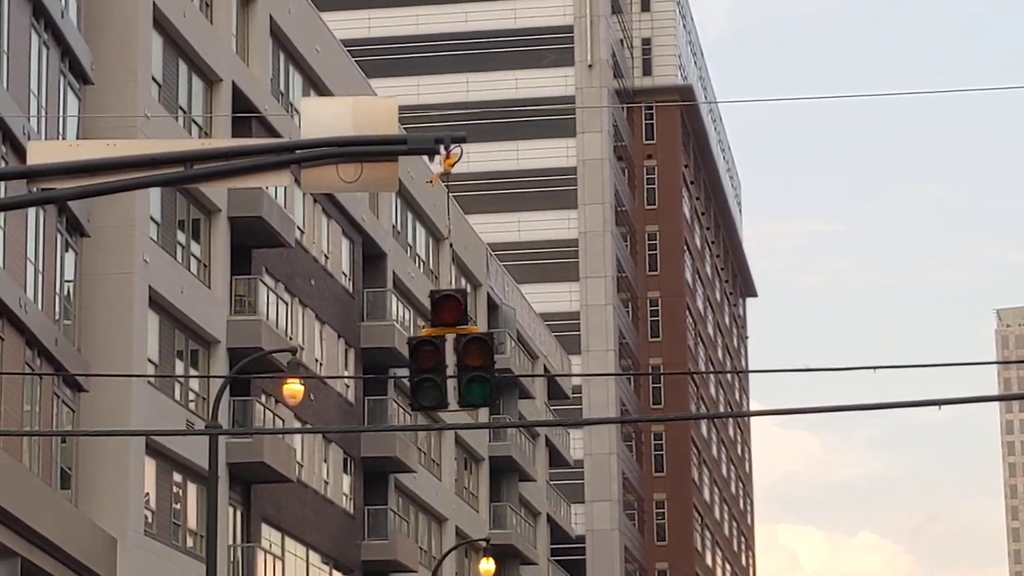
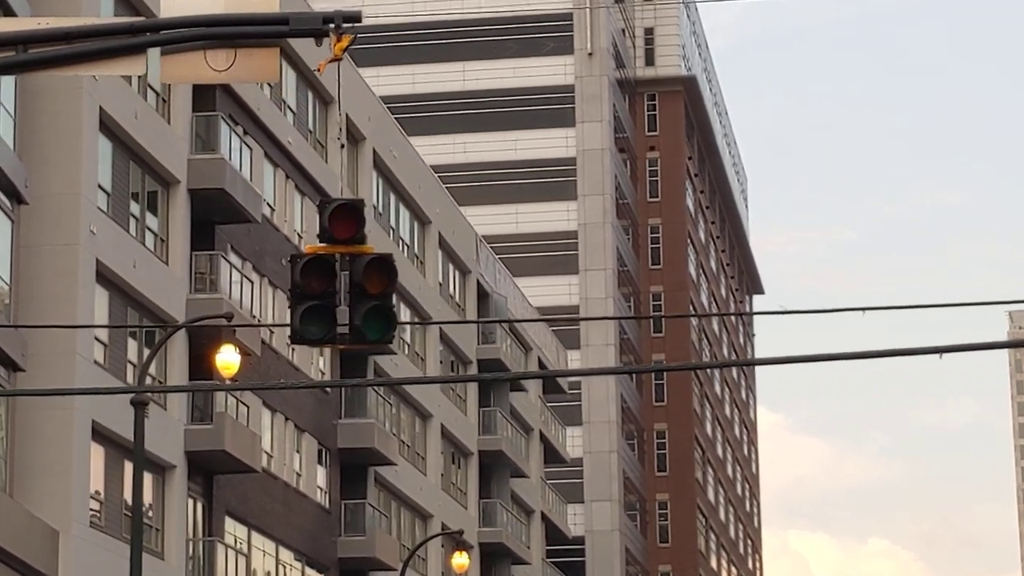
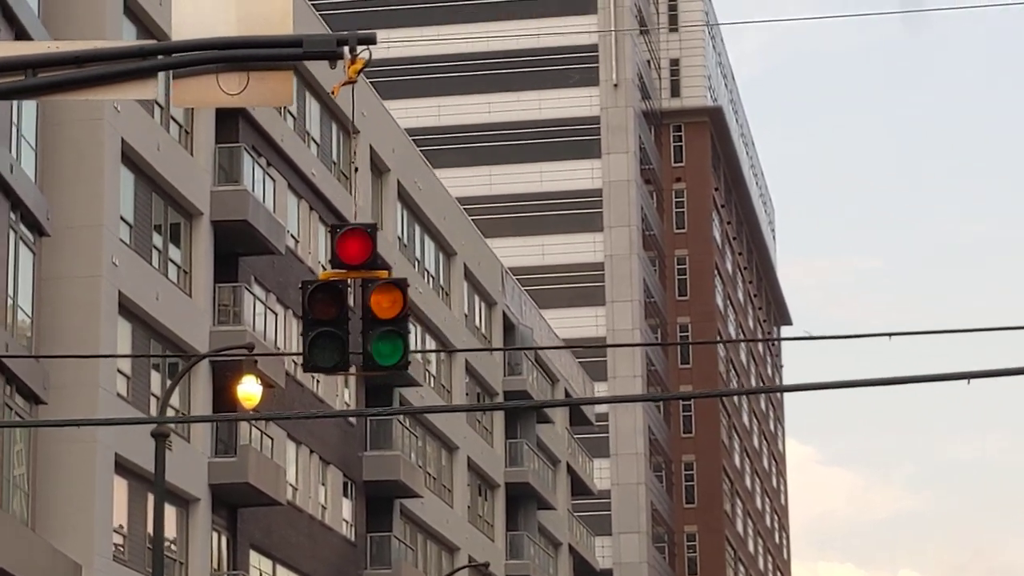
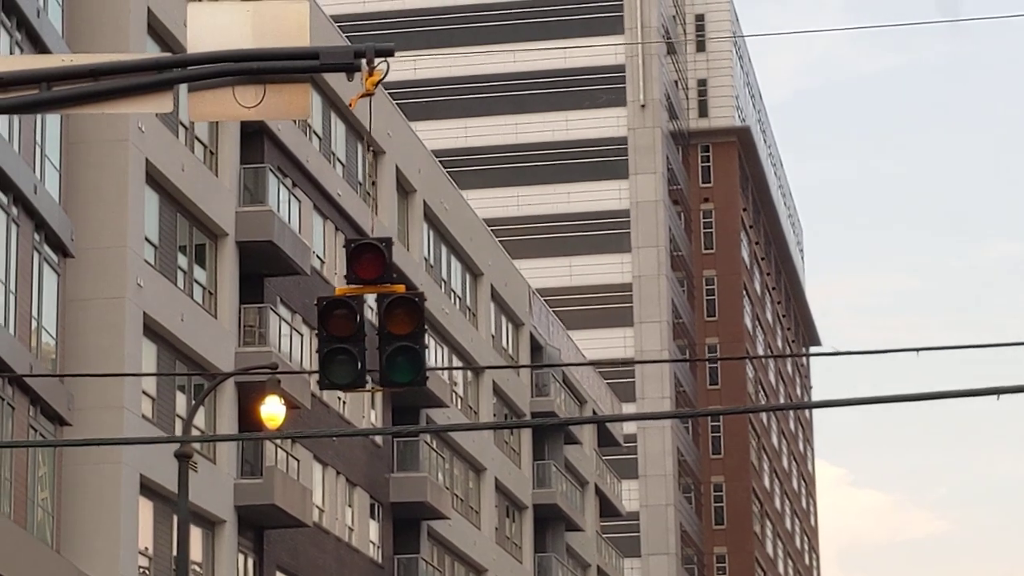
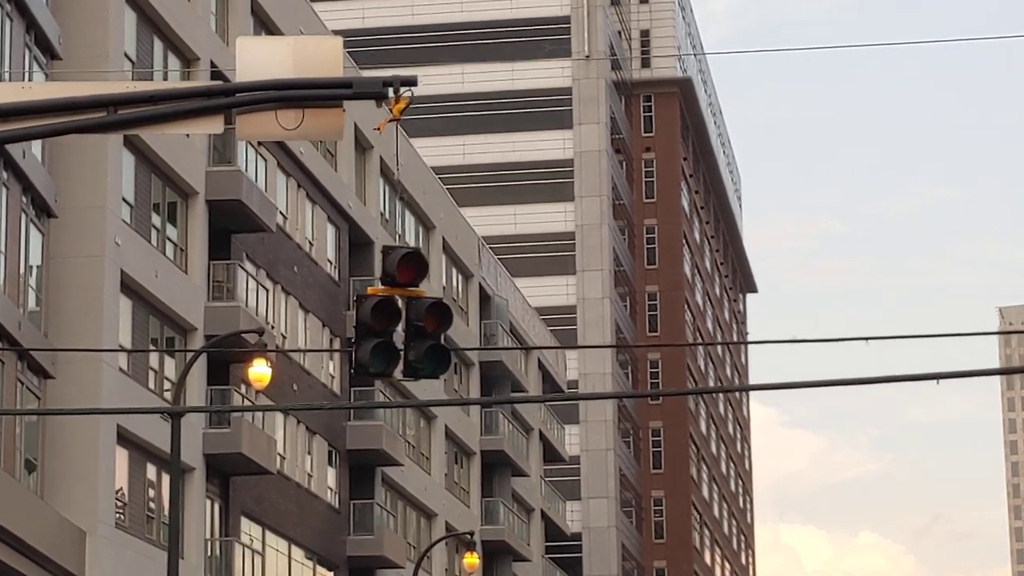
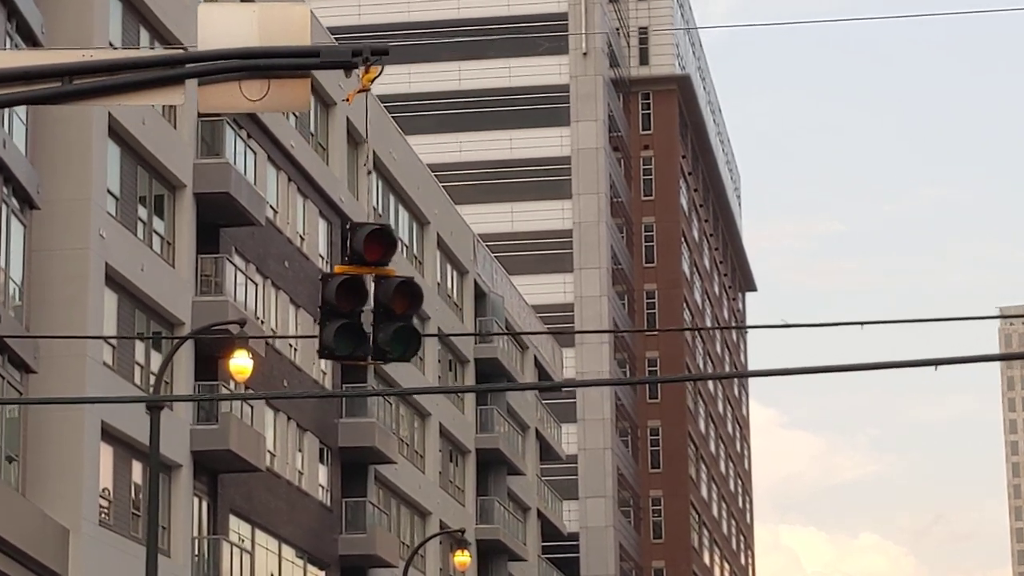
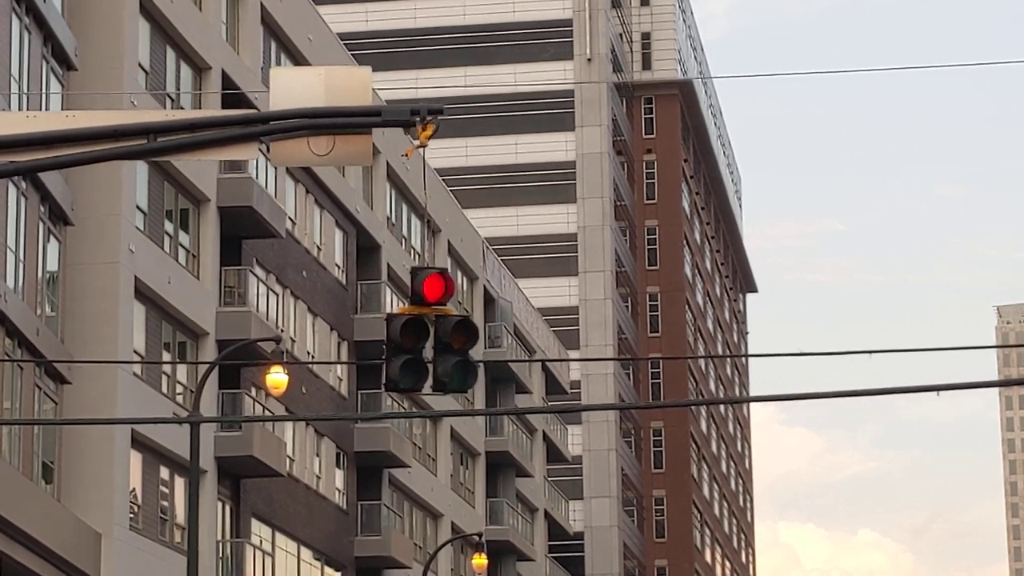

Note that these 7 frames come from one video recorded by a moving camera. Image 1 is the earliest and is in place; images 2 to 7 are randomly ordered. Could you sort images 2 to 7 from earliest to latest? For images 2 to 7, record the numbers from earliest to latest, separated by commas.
7, 5, 6, 2, 3, 4
